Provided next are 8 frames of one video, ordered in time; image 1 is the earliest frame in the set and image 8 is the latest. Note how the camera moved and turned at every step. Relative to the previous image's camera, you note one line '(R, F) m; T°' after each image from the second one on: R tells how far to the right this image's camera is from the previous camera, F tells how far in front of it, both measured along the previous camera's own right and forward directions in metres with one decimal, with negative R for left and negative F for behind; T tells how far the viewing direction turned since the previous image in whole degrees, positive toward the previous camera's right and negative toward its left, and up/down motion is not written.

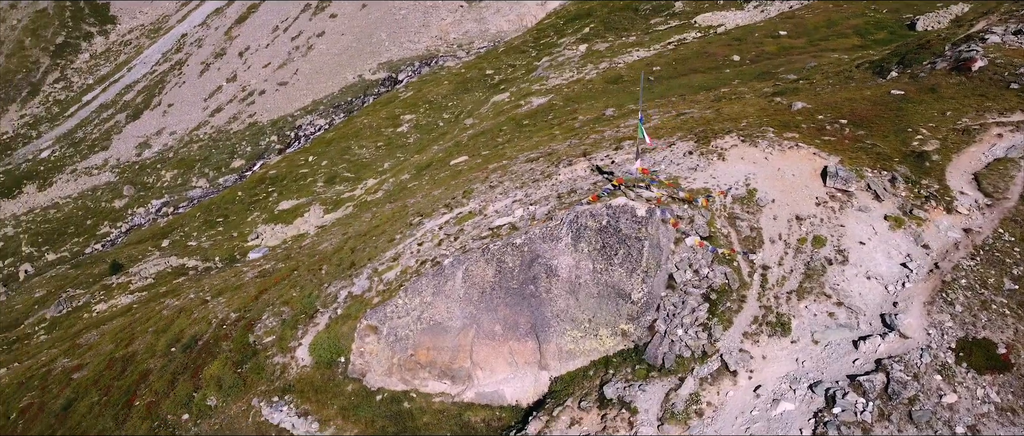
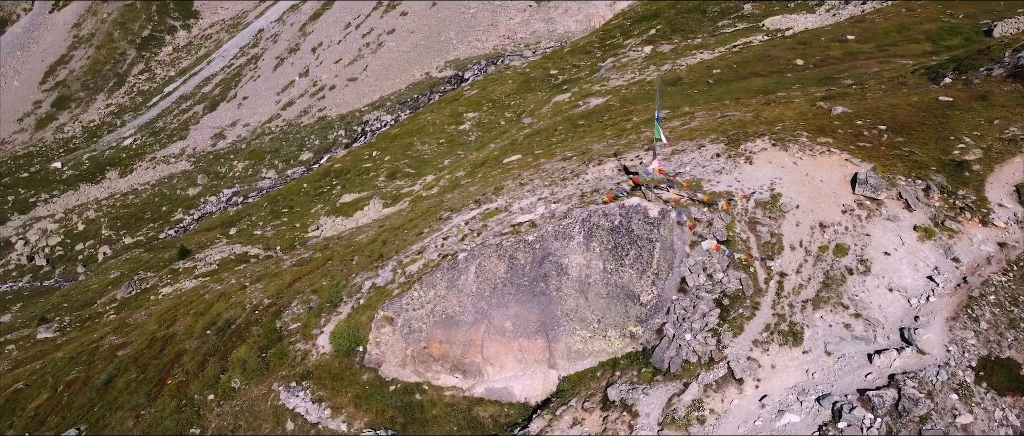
(+1.7, +0.1) m; -5°
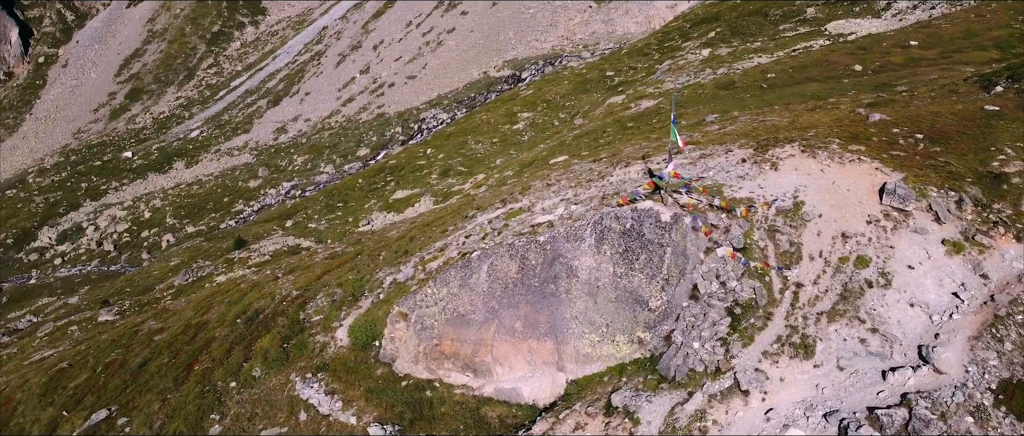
(+1.4, +0.2) m; -4°
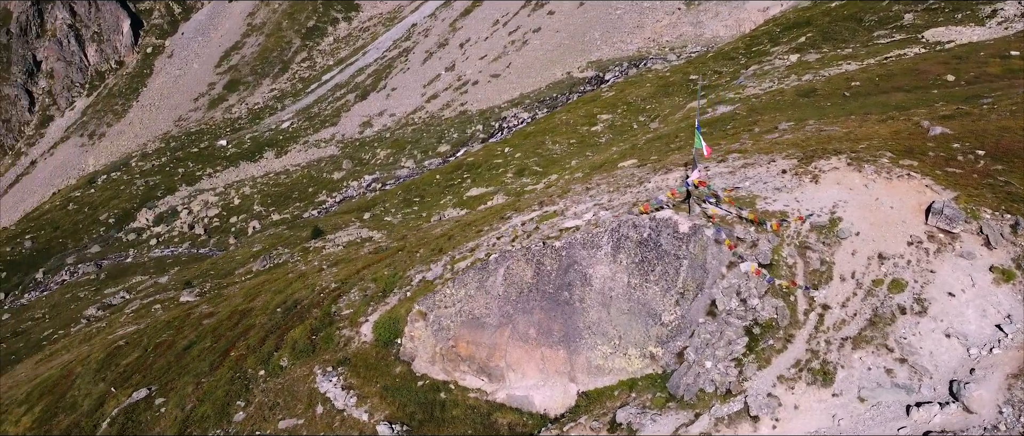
(+2.1, +0.7) m; -6°
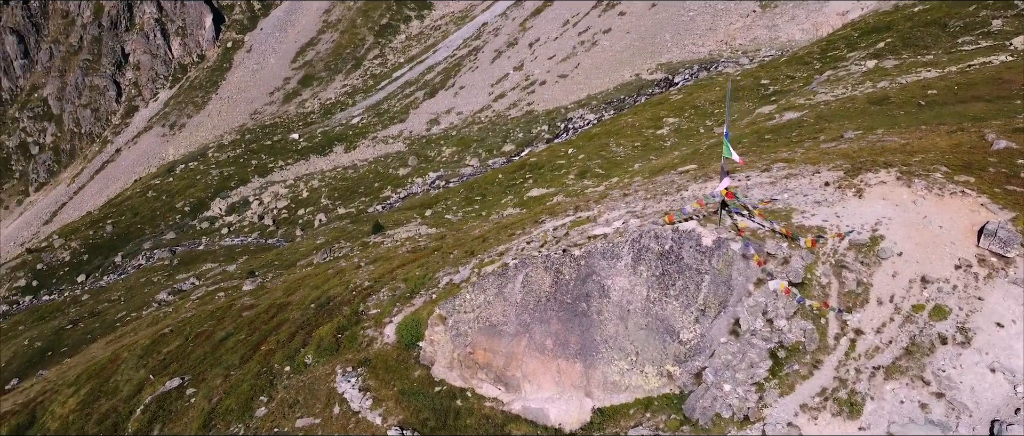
(+1.4, +0.9) m; -5°
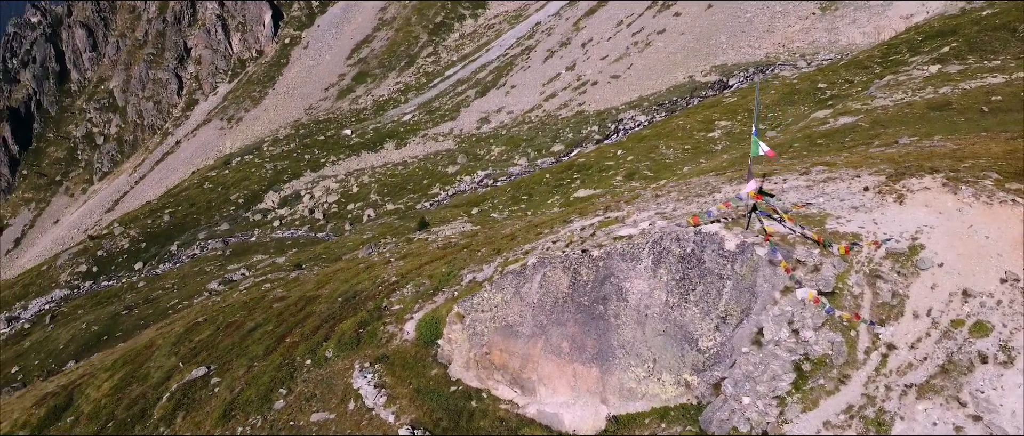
(+0.9, +0.8) m; -4°
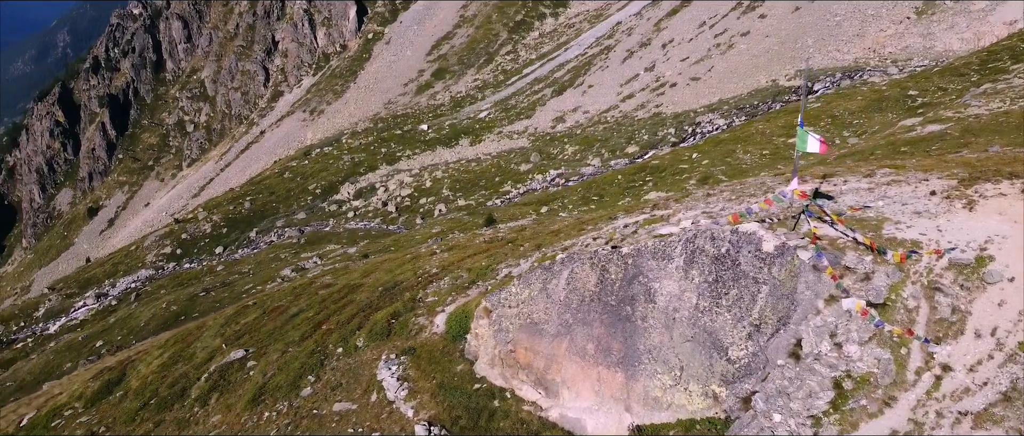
(+1.3, +1.3) m; -5°
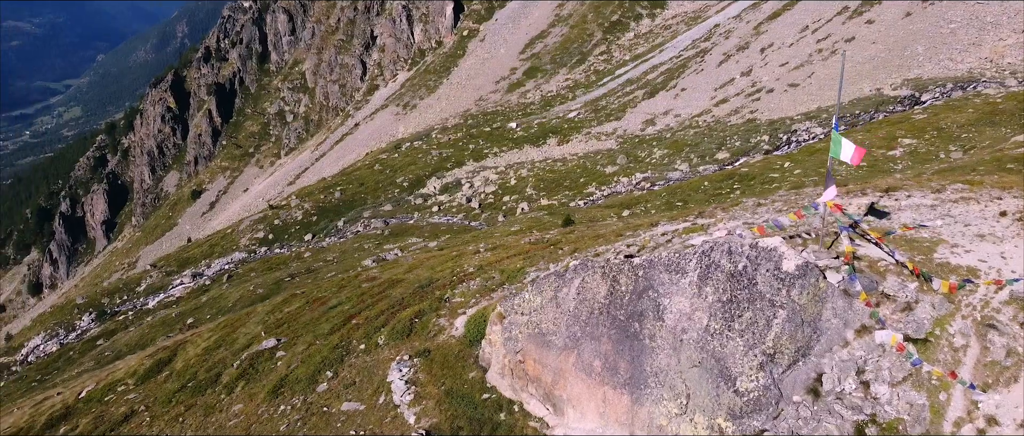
(+2.1, +1.8) m; -6°
